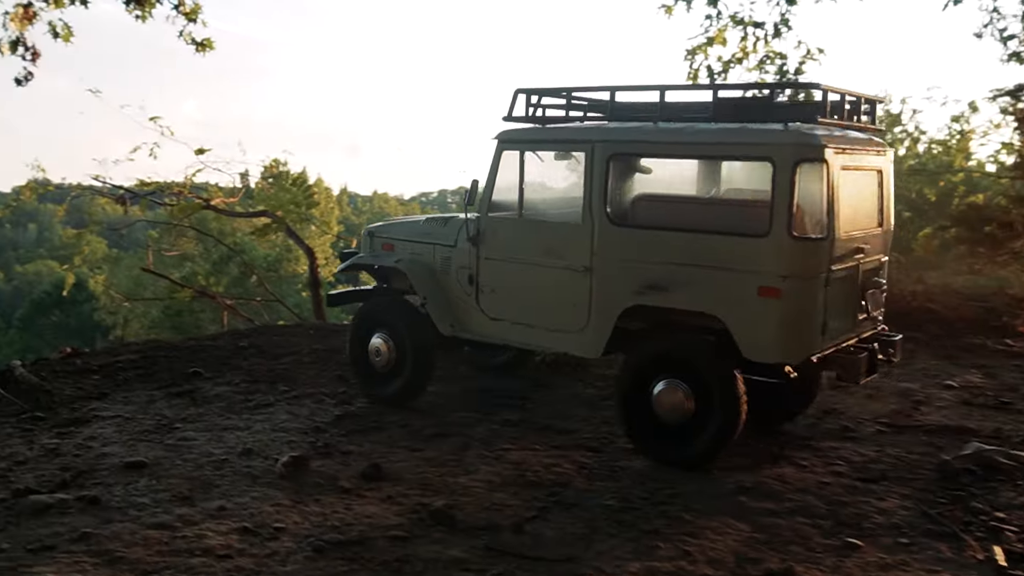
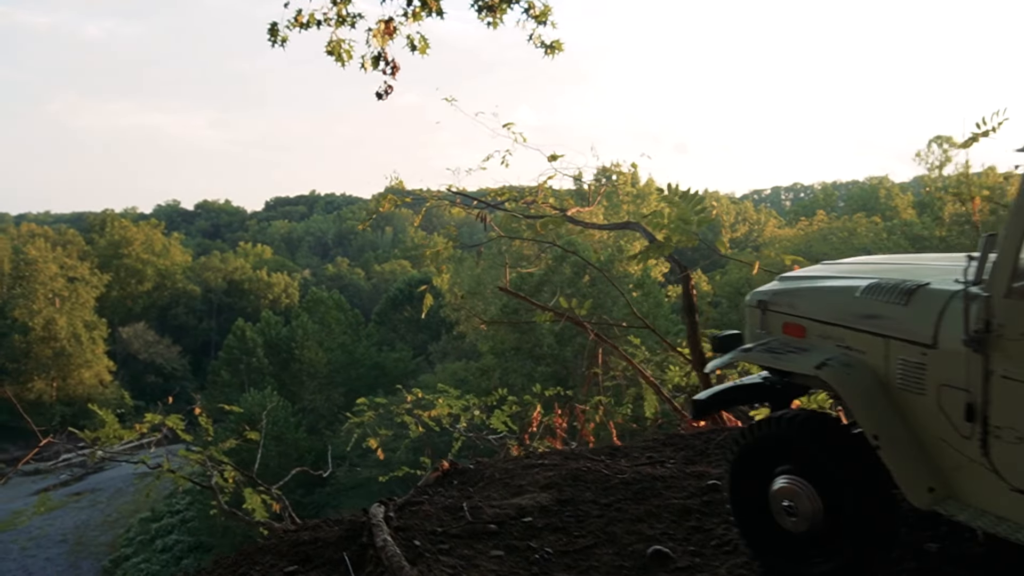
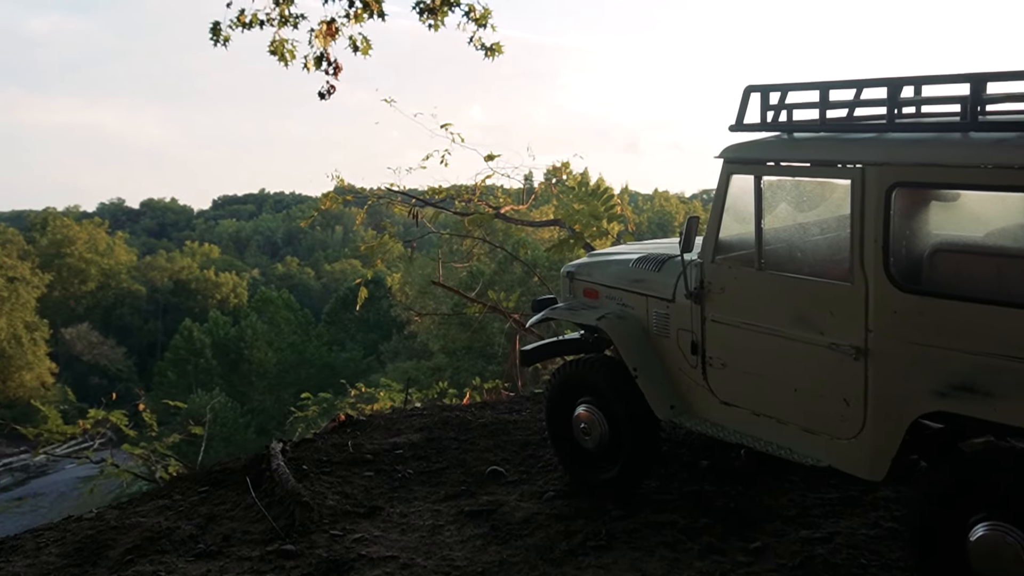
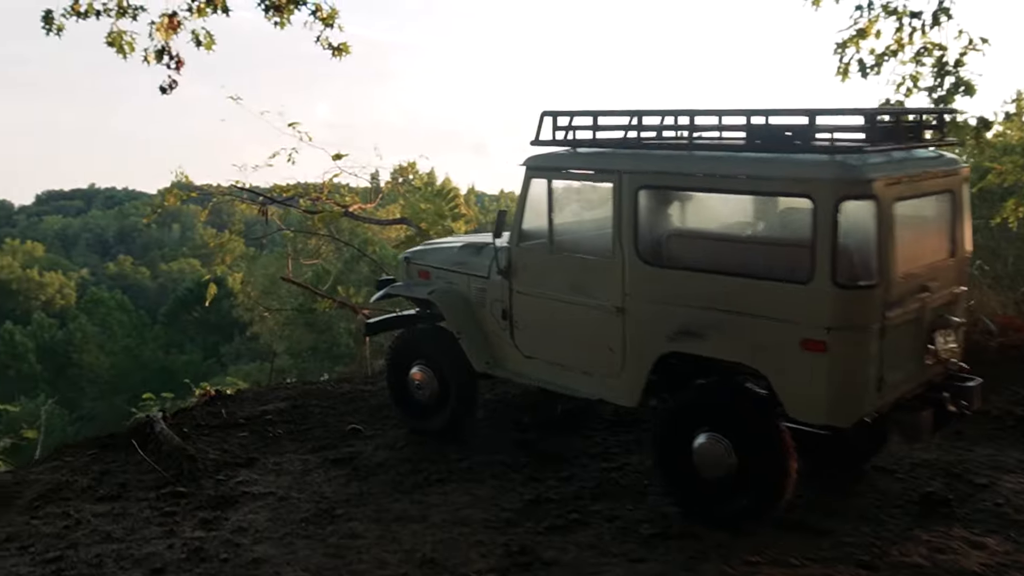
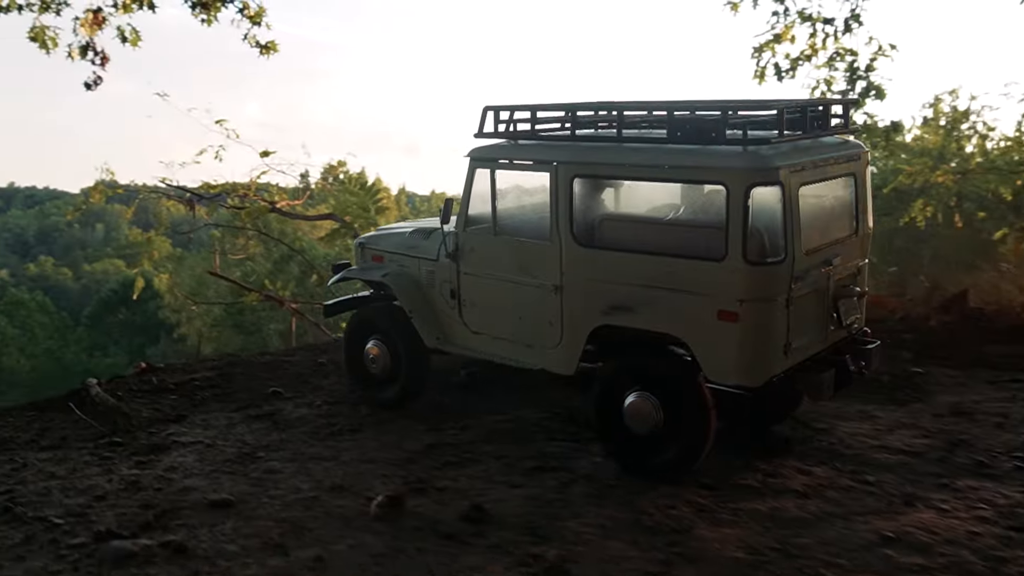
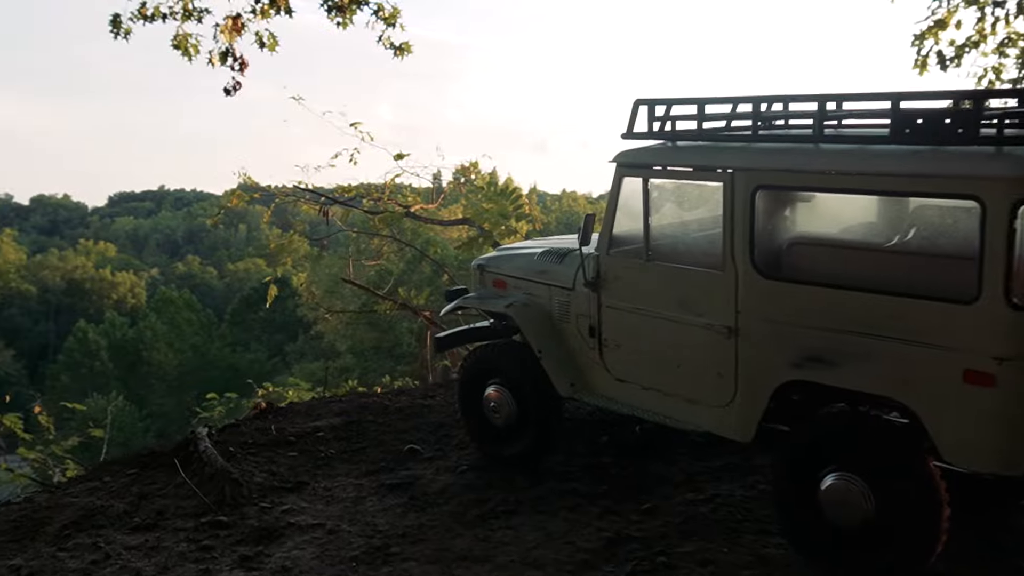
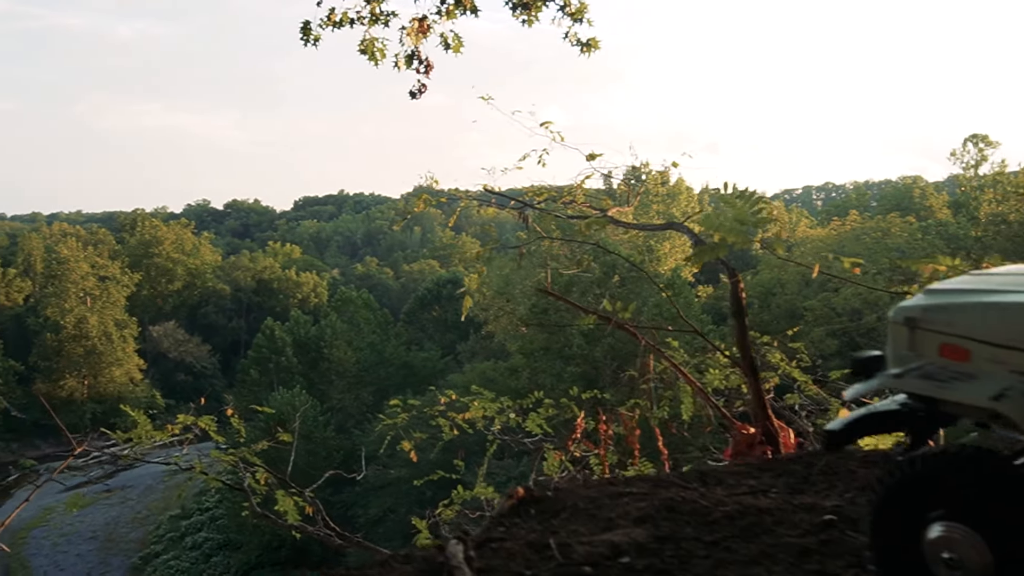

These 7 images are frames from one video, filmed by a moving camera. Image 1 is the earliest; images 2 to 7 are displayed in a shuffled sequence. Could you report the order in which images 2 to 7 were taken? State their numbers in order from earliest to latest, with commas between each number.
5, 4, 6, 3, 2, 7
